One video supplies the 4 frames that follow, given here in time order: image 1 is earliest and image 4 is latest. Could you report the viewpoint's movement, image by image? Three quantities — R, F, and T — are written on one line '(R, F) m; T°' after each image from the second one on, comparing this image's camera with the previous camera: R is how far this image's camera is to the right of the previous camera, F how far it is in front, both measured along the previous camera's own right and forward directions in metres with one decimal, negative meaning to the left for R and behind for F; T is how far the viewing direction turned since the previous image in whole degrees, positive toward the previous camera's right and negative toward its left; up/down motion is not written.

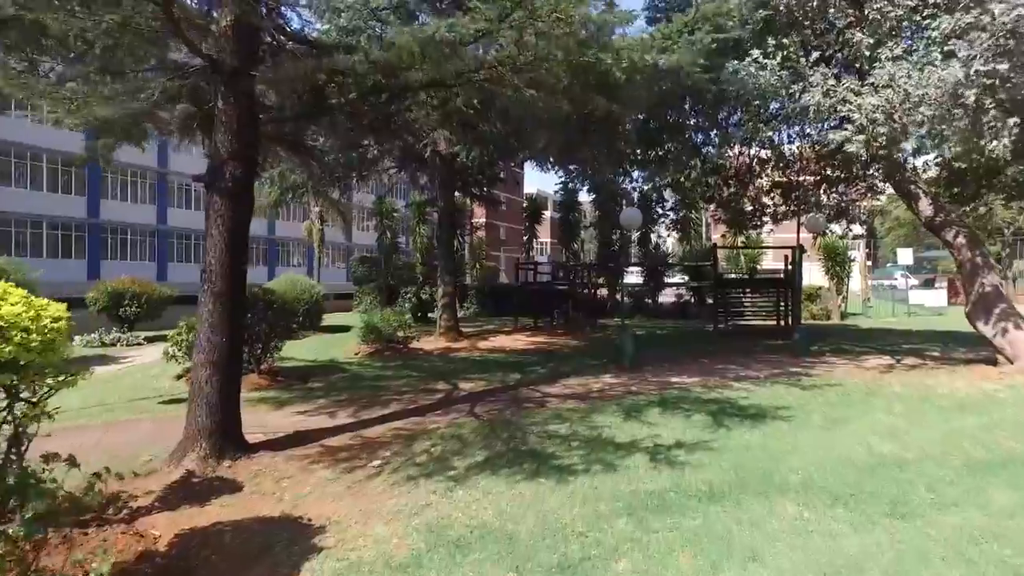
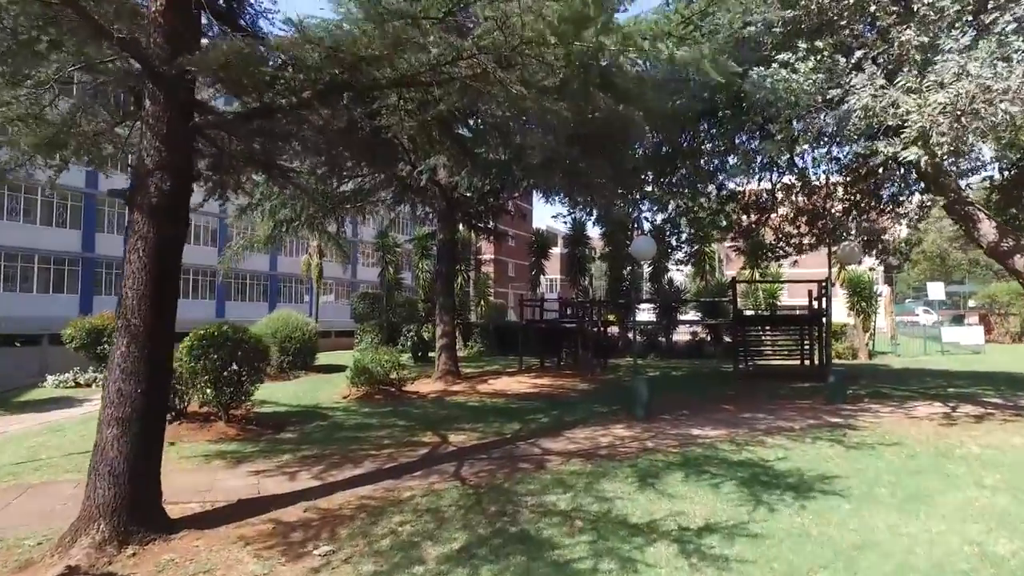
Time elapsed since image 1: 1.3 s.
(+0.2, +1.2) m; -1°
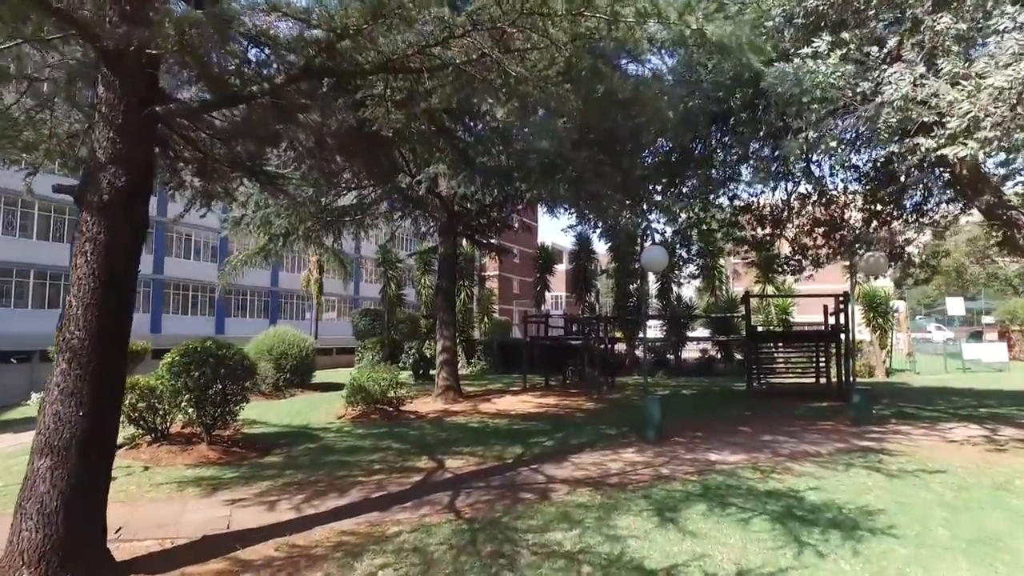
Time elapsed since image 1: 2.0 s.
(0.0, +0.7) m; 0°
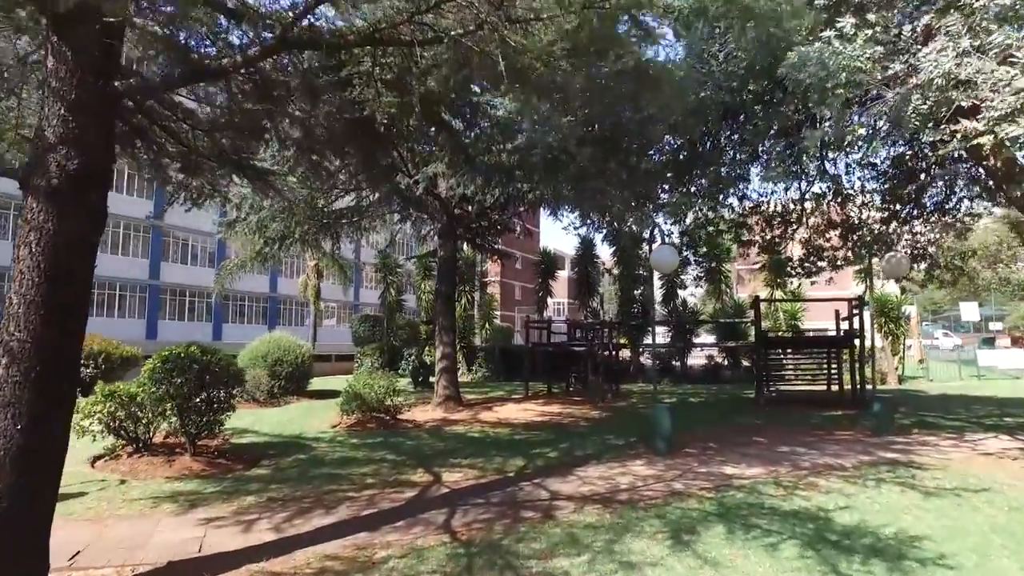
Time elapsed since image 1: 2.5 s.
(0.0, +0.5) m; 0°
